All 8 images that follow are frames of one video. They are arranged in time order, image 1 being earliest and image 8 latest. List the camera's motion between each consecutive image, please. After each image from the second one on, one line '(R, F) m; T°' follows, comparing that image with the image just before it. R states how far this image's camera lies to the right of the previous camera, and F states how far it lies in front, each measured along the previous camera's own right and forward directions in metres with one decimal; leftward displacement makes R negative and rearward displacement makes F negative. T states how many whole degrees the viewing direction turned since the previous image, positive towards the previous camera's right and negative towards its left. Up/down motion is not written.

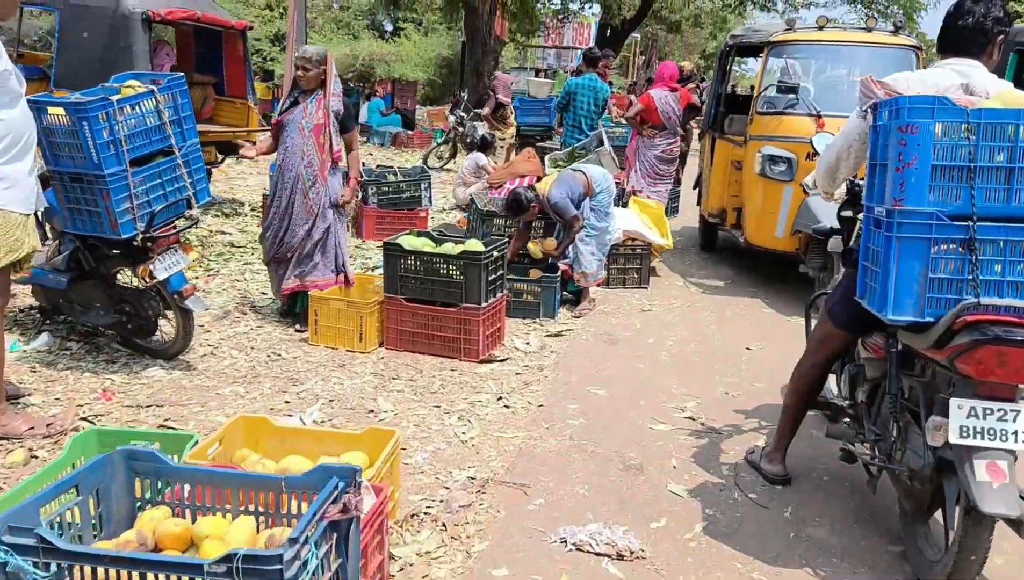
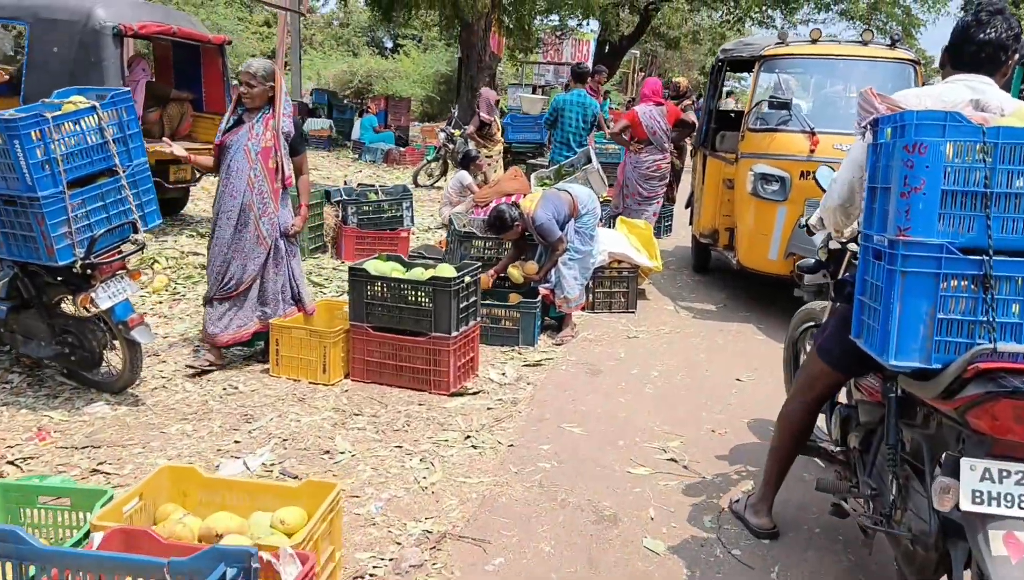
(+0.2, +0.3) m; 0°
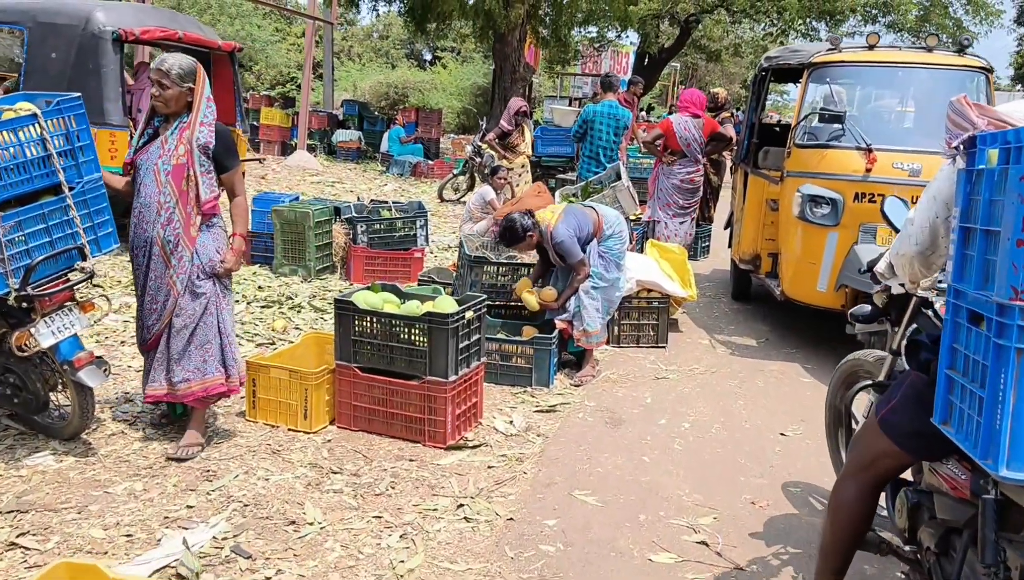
(+0.1, +0.7) m; -2°
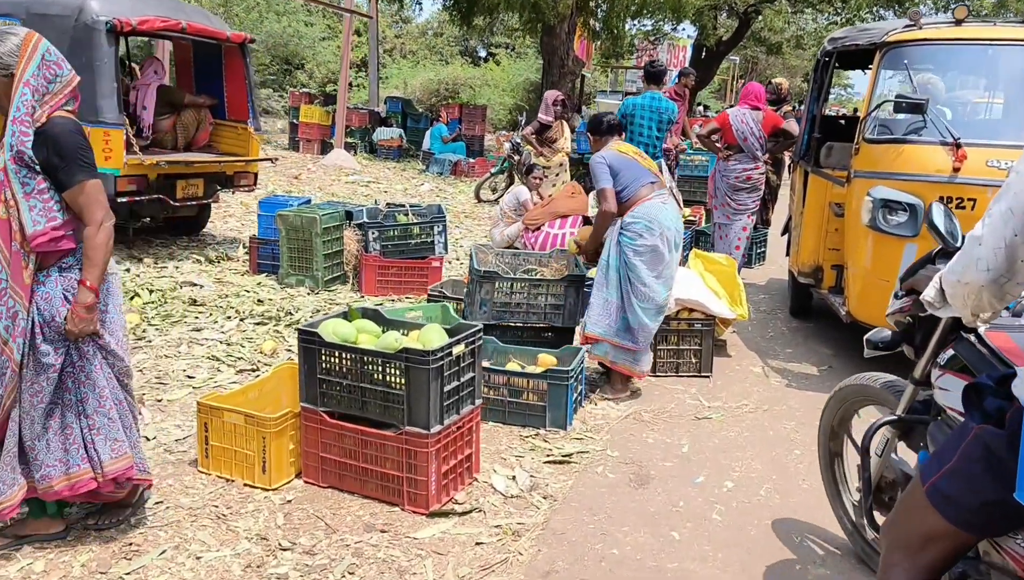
(+0.2, +0.9) m; -4°
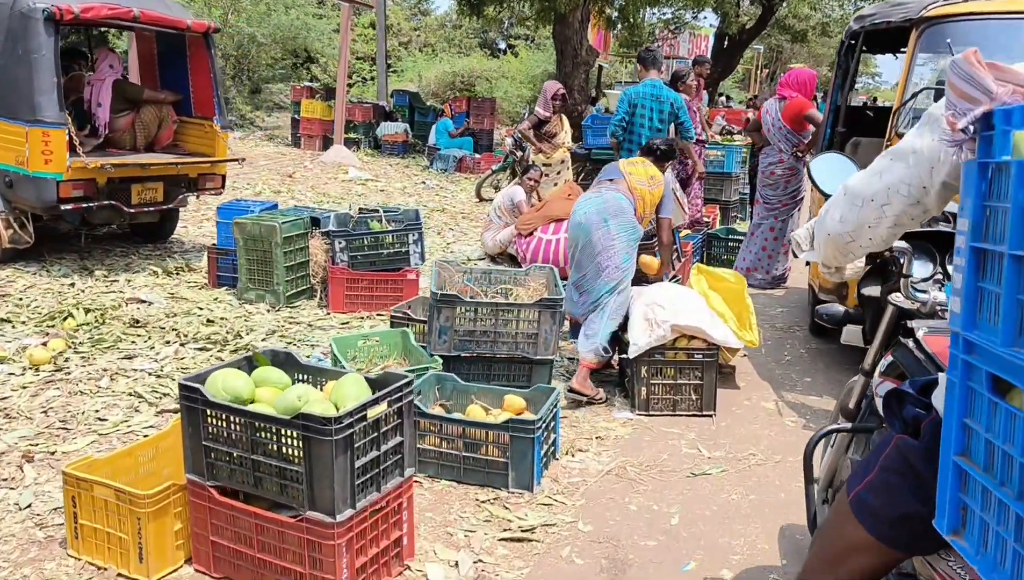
(+0.3, +0.8) m; -2°
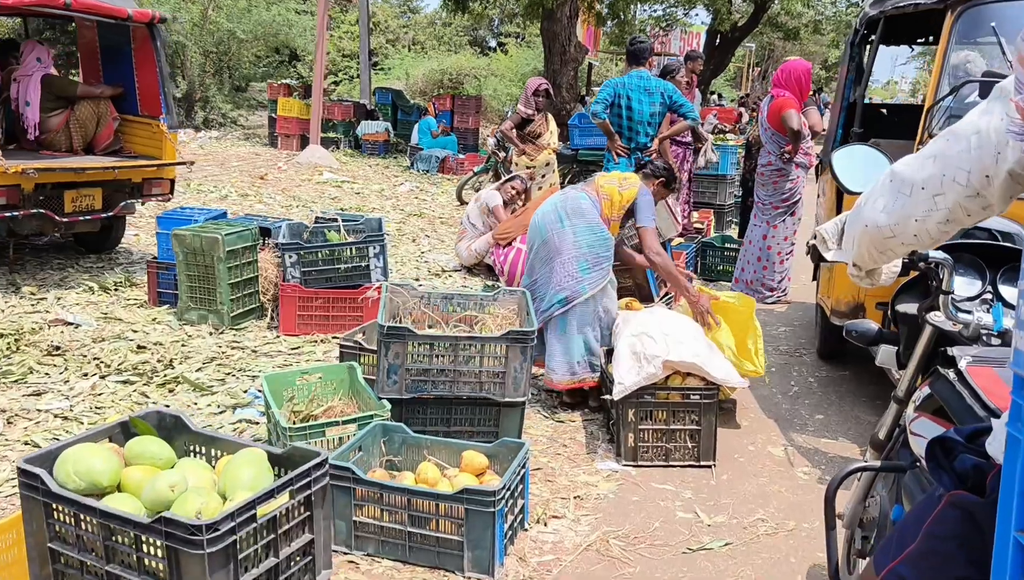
(+0.1, +0.7) m; +1°
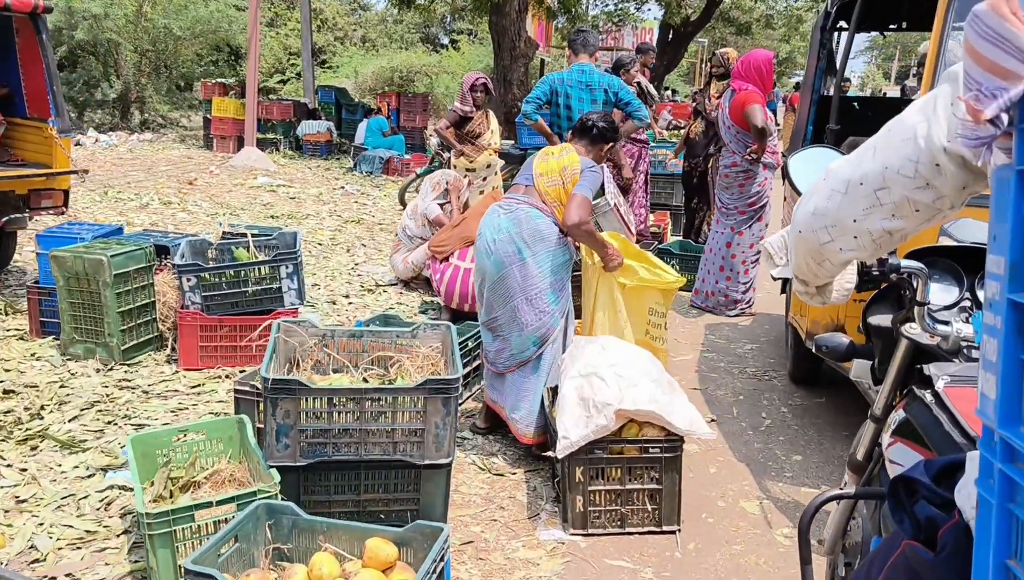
(+0.1, +0.7) m; +3°
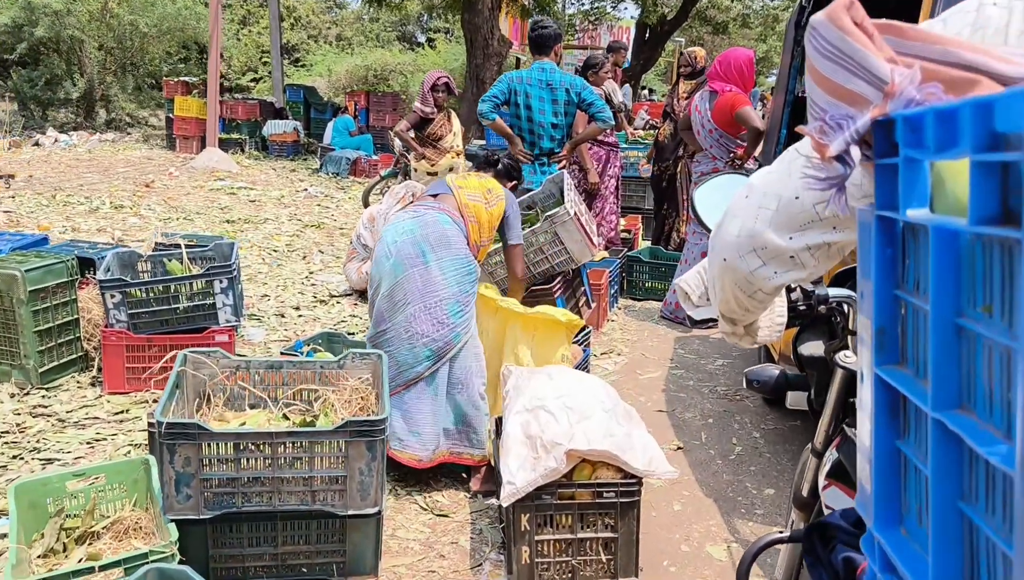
(+0.1, +0.4) m; +1°
